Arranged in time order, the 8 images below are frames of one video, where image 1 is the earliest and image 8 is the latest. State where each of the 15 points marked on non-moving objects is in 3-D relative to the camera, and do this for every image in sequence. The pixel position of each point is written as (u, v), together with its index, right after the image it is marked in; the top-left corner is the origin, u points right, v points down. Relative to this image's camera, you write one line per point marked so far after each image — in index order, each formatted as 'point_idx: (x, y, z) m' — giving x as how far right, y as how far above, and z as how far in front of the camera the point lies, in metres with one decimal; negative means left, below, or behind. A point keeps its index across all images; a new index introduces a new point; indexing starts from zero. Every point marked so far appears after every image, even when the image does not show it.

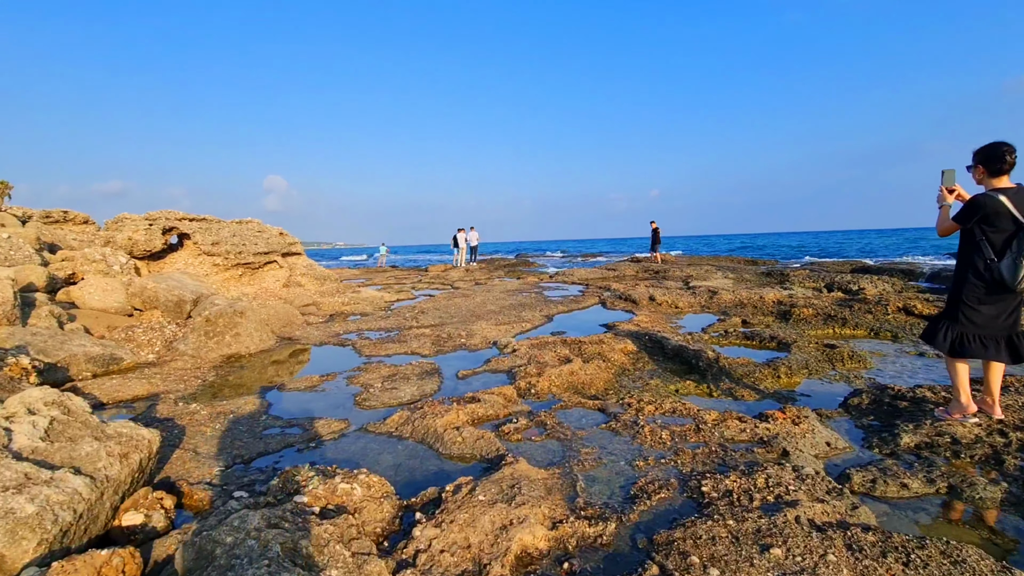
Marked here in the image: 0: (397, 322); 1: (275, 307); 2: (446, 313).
0: (-2.8, -0.8, +12.2) m
1: (-5.5, -0.5, +11.6) m
2: (-1.7, -0.6, +13.1) m
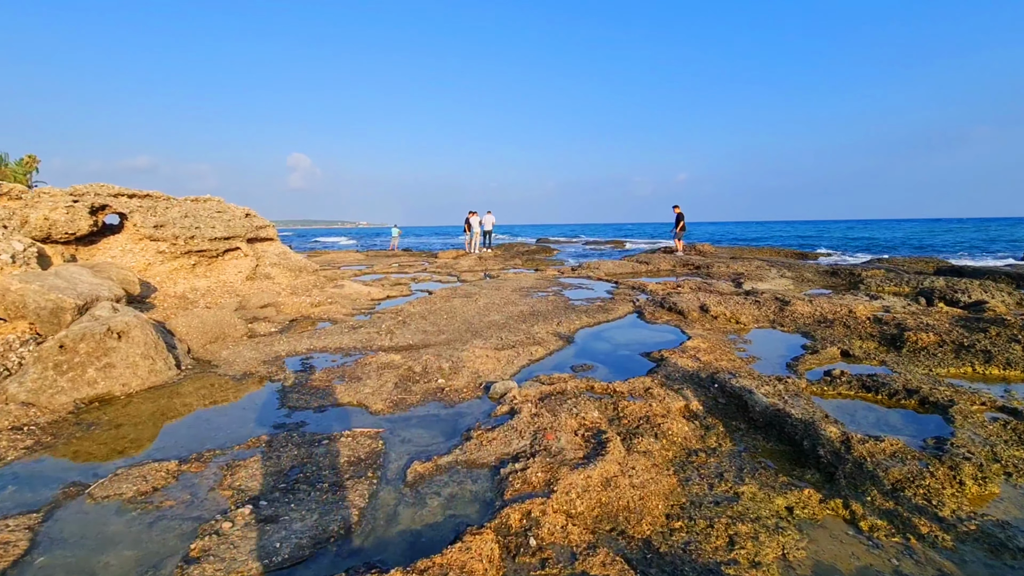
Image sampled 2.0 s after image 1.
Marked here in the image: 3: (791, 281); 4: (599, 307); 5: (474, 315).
0: (-2.7, -0.9, +9.2) m
1: (-5.4, -0.5, +8.7) m
2: (-1.6, -0.7, +10.1) m
3: (+9.7, +0.2, +17.3) m
4: (+2.0, -0.5, +11.8) m
5: (-0.8, -0.6, +10.8) m
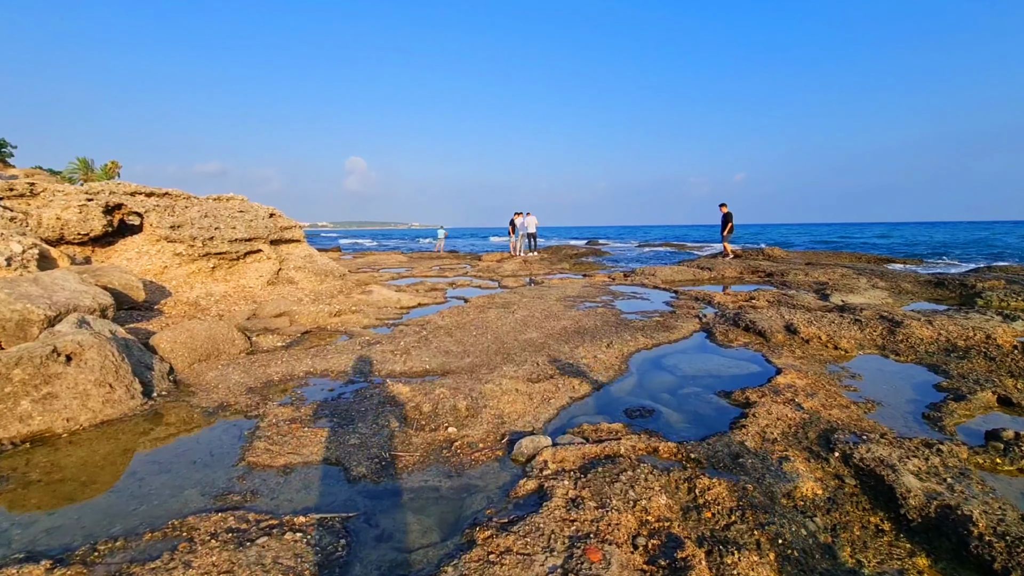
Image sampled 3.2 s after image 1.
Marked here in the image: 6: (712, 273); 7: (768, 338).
0: (-2.1, -1.1, +7.8) m
1: (-4.9, -0.6, +7.6) m
2: (-0.9, -0.9, +8.5) m
3: (+11.1, -0.2, +14.7) m
4: (+2.9, -0.7, +9.9) m
5: (-0.1, -0.8, +9.2) m
6: (+7.7, +0.6, +19.2) m
7: (+4.5, -0.9, +8.8) m
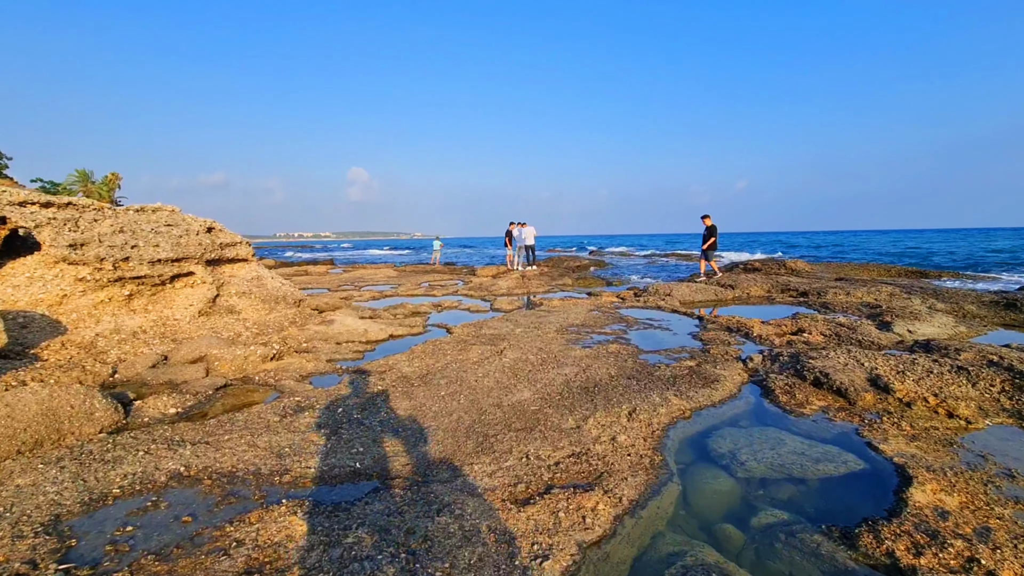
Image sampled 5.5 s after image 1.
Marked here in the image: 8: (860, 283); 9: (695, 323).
0: (-2.3, -1.6, +5.3) m
1: (-5.1, -1.2, +5.1) m
2: (-1.1, -1.5, +6.1) m
3: (+10.9, -0.8, +12.2) m
4: (+2.7, -1.3, +7.4) m
5: (-0.3, -1.4, +6.7) m
6: (+7.5, -0.1, +16.7) m
7: (+4.3, -1.4, +6.3) m
8: (+12.3, +0.2, +17.8) m
9: (+4.3, -0.8, +11.8) m
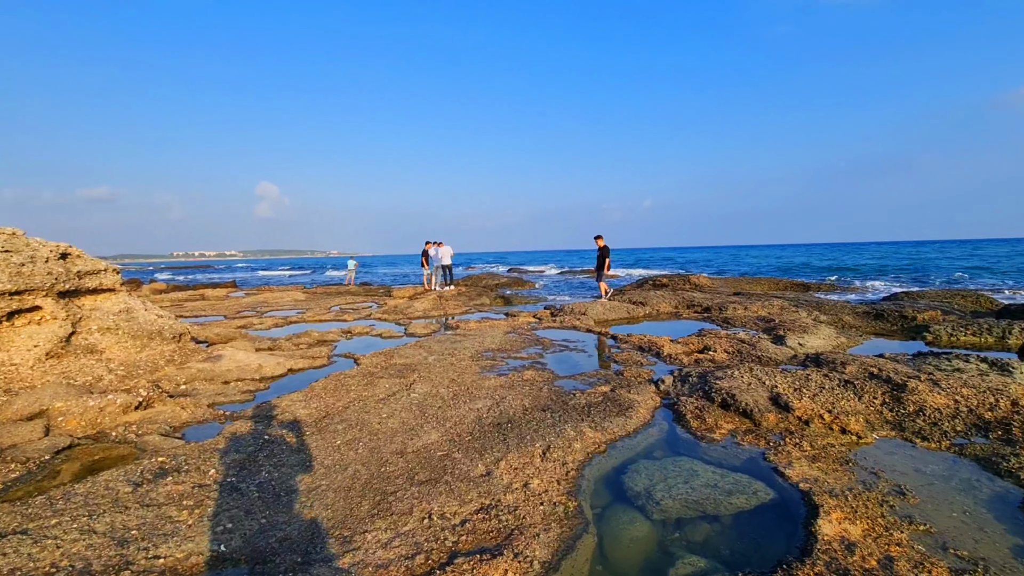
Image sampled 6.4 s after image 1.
0: (-3.2, -2.0, +4.4) m
1: (-5.9, -1.6, +3.8) m
2: (-2.2, -1.9, +5.3) m
3: (+8.7, -1.2, +13.3) m
4: (+1.4, -1.6, +7.3) m
5: (-1.4, -1.8, +6.1) m
6: (+4.7, -0.7, +17.3) m
7: (+3.2, -1.7, +6.4) m
8: (+9.2, -0.4, +19.0) m
9: (+2.3, -1.3, +11.9) m
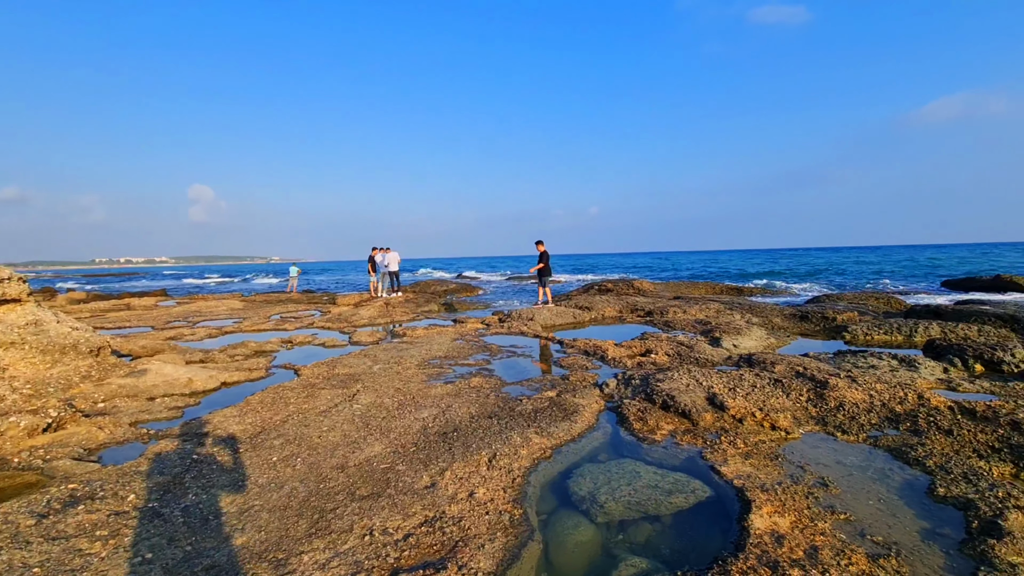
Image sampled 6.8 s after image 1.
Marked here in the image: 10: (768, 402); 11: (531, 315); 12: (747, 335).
0: (-3.6, -2.1, +4.0) m
1: (-6.3, -1.7, +3.2) m
2: (-2.7, -2.0, +5.1) m
3: (+7.3, -1.3, +14.1) m
4: (+0.6, -1.7, +7.3) m
5: (-2.1, -1.9, +5.9) m
6: (+2.9, -0.9, +17.6) m
7: (+2.4, -1.8, +6.7) m
8: (+7.2, -0.5, +19.8) m
9: (+1.0, -1.4, +12.0) m
10: (+3.7, -1.7, +7.2) m
11: (+0.6, -0.9, +16.1) m
12: (+6.0, -1.2, +12.6) m
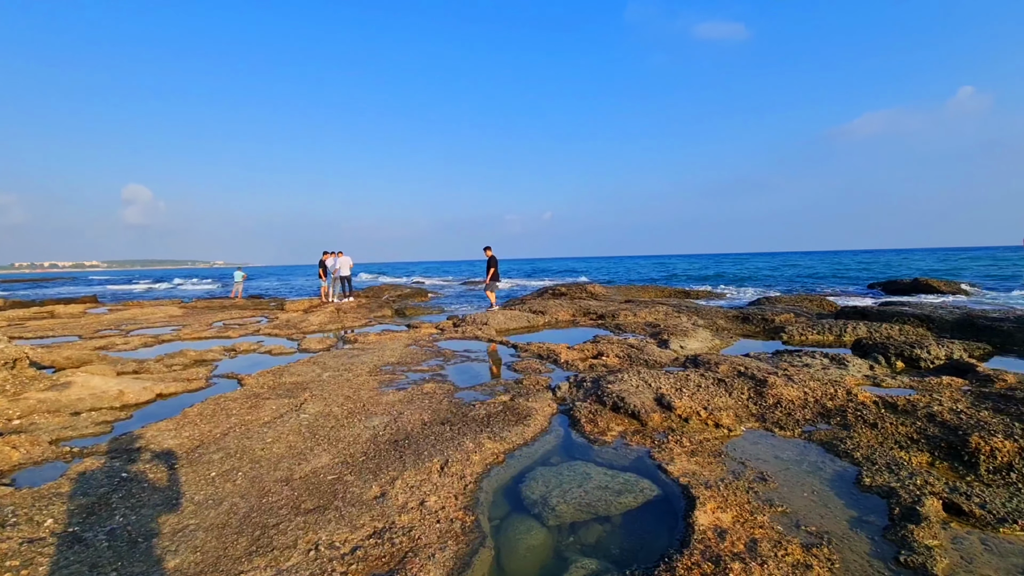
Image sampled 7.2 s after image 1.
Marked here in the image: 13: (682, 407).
0: (-4.0, -2.2, +3.6) m
1: (-6.6, -1.8, +2.6) m
2: (-3.2, -2.0, +4.8) m
3: (+6.0, -1.3, +14.6) m
4: (-0.1, -1.8, +7.3) m
5: (-2.6, -1.9, +5.6) m
6: (+1.3, -1.0, +17.8) m
7: (+1.8, -1.8, +6.8) m
8: (+5.4, -0.6, +20.4) m
9: (-0.1, -1.5, +12.0) m
10: (+3.0, -1.7, +7.5) m
11: (-0.8, -1.0, +16.1) m
12: (+4.8, -1.3, +13.1) m
13: (+2.5, -1.7, +7.2) m
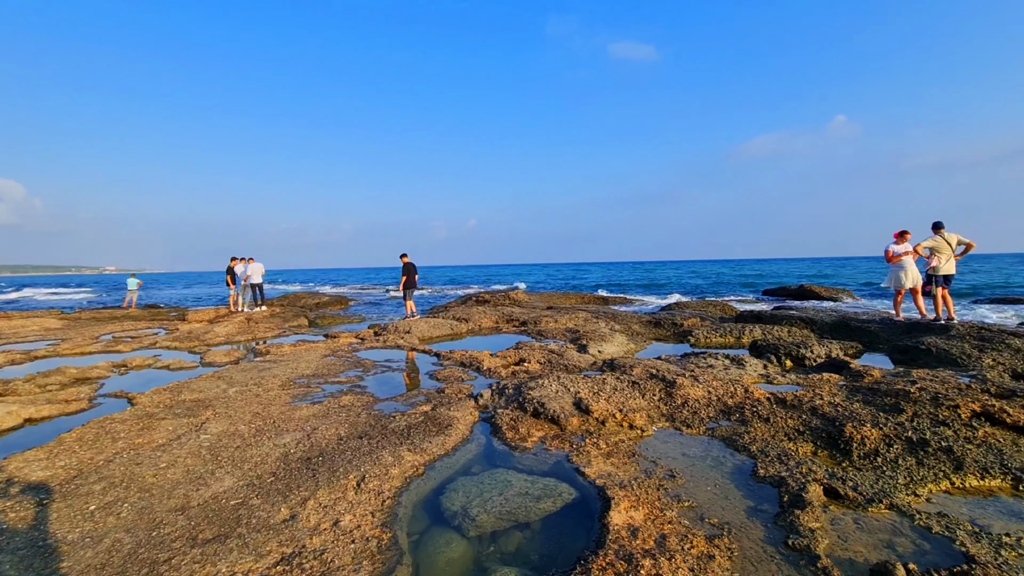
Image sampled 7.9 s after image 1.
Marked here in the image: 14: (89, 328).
0: (-4.6, -2.2, +3.0) m
1: (-7.0, -1.9, +1.5) m
2: (-3.9, -2.1, +4.2) m
3: (+3.7, -1.5, +15.3) m
4: (-1.2, -1.9, +7.2) m
5: (-3.5, -2.0, +5.2) m
6: (-1.4, -1.3, +17.7) m
7: (+0.7, -2.0, +7.0) m
8: (+2.3, -0.9, +20.9) m
9: (-1.9, -1.7, +11.8) m
10: (+1.8, -1.8, +7.9) m
11: (-3.3, -1.2, +15.8) m
12: (+2.8, -1.4, +13.6) m
13: (+1.3, -1.8, +7.5) m
14: (-17.0, -1.6, +19.9) m
